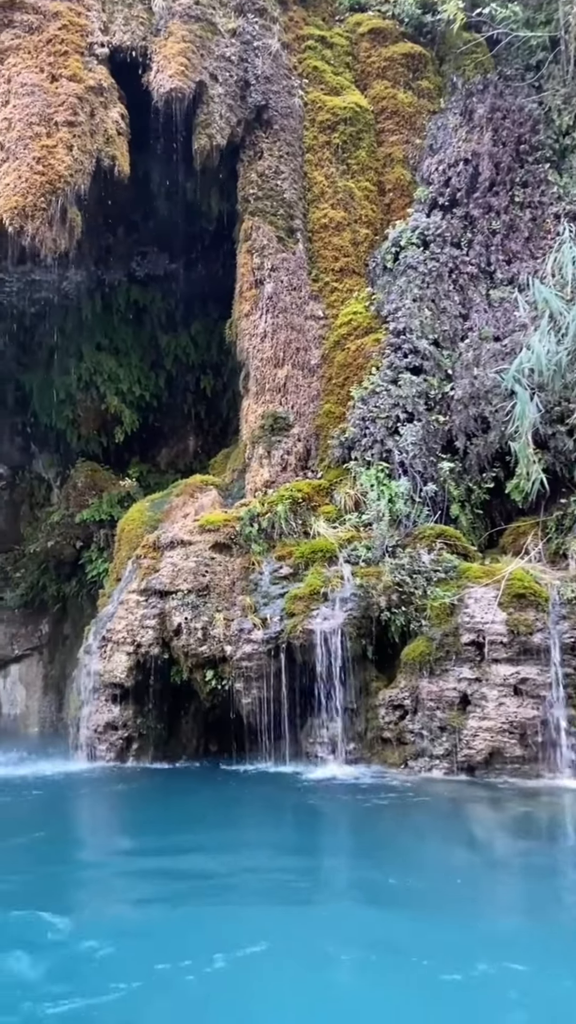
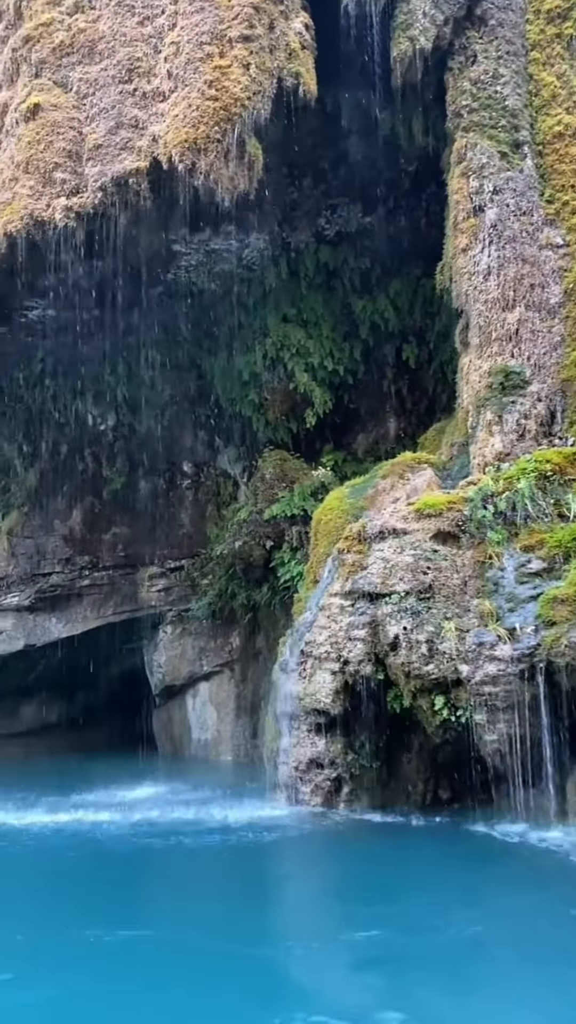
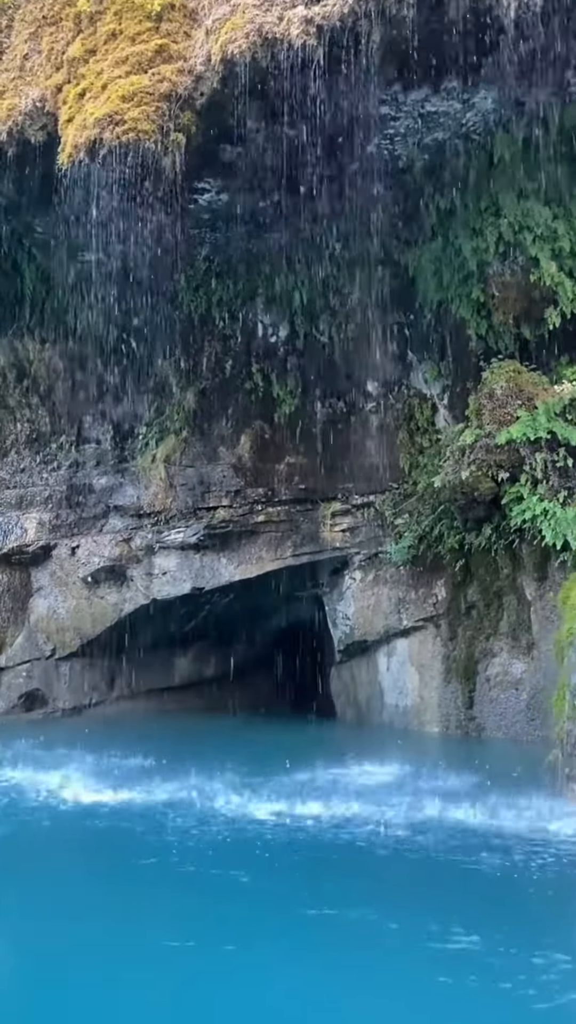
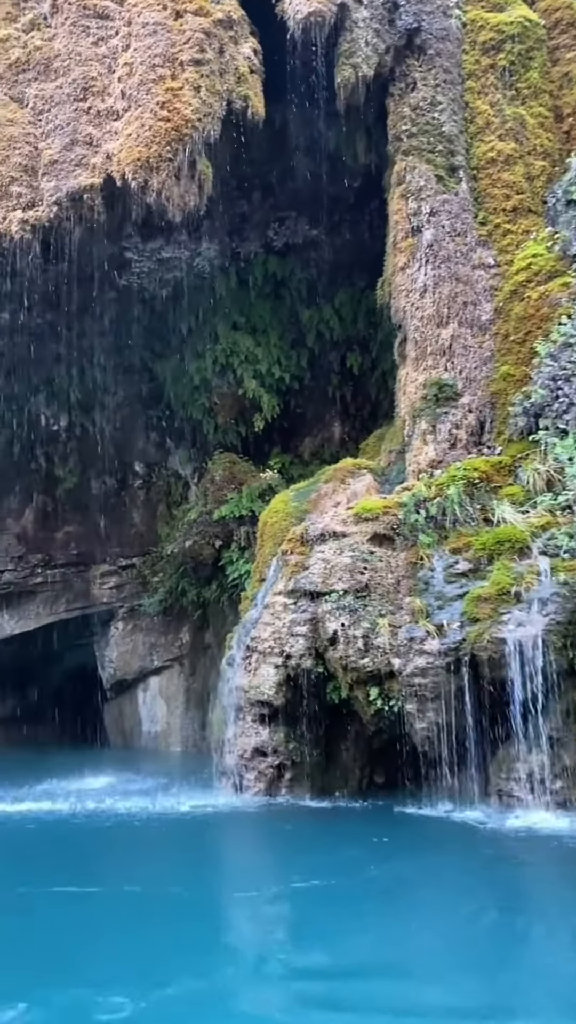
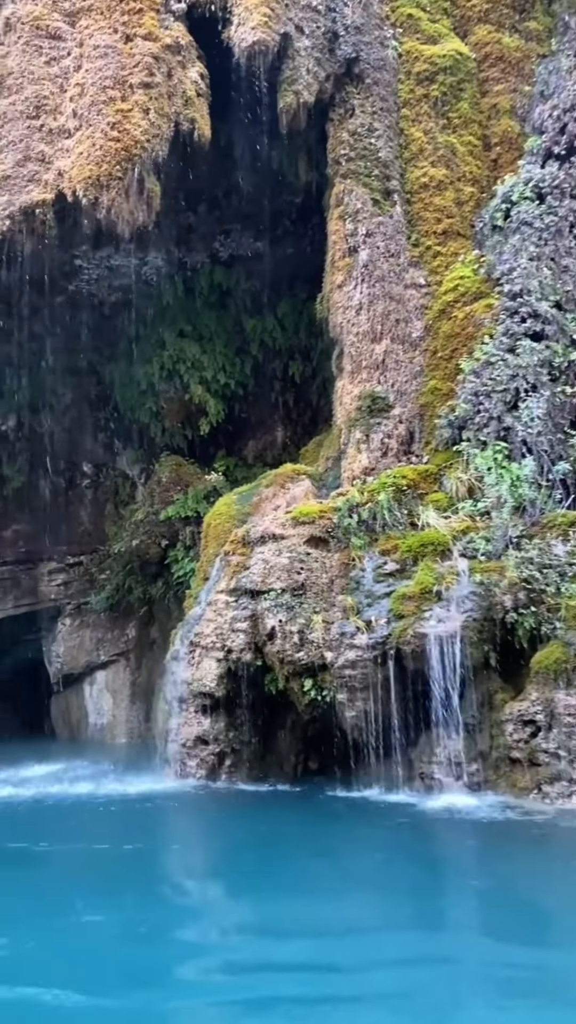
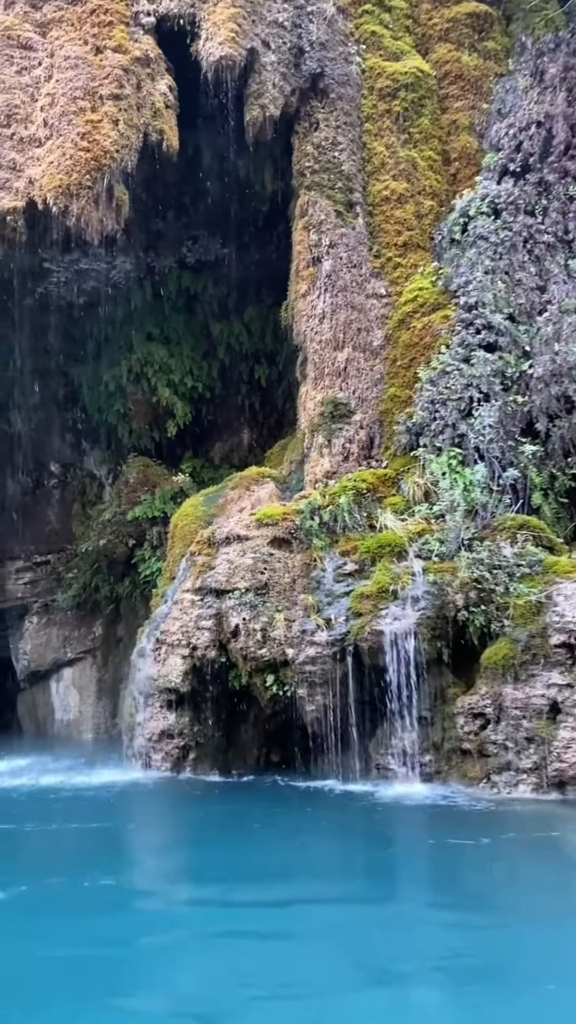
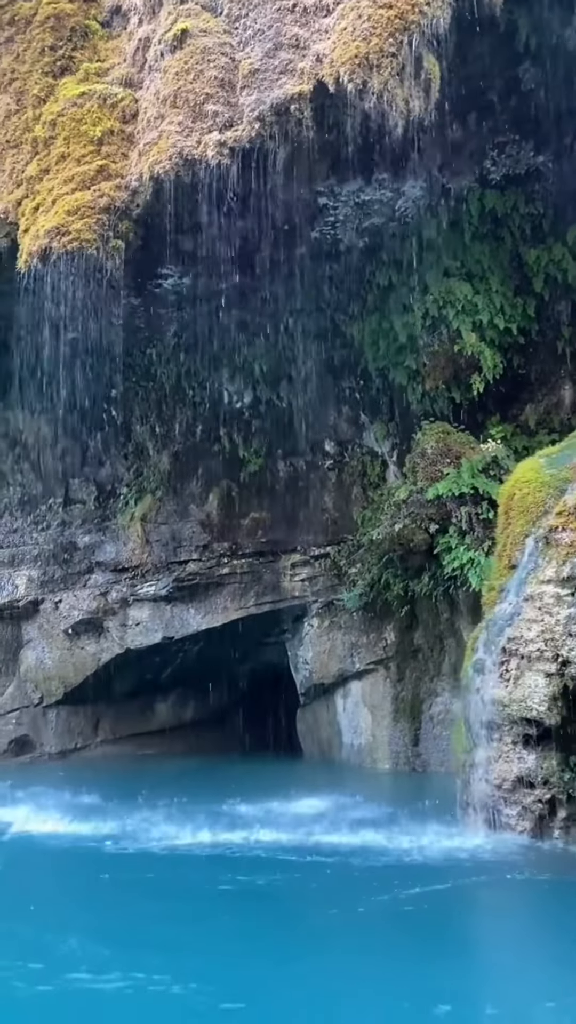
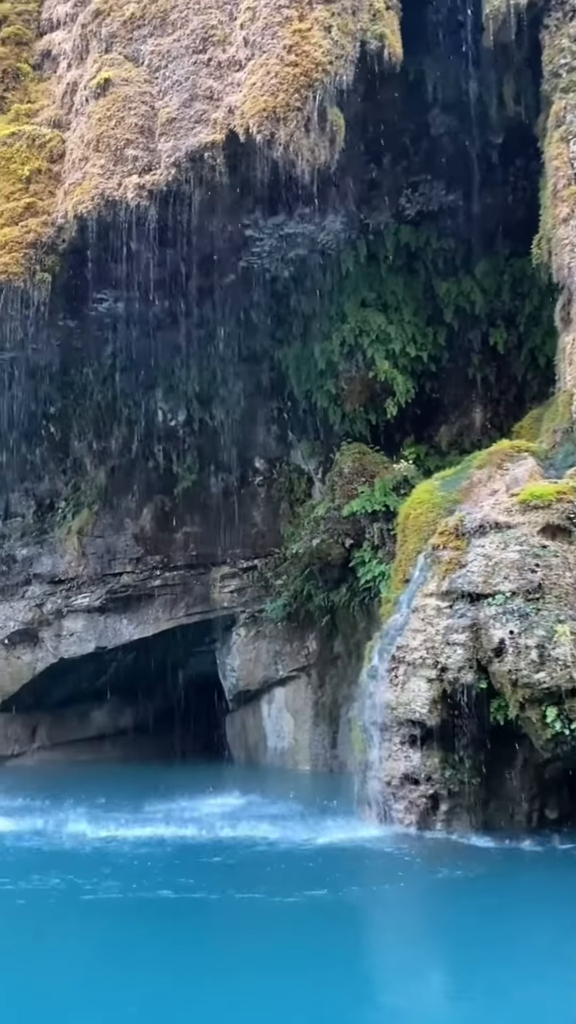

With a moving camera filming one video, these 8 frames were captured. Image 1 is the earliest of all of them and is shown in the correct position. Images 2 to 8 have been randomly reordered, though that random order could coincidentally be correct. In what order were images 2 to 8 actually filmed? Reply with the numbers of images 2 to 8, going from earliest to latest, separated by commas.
6, 5, 4, 2, 8, 7, 3
